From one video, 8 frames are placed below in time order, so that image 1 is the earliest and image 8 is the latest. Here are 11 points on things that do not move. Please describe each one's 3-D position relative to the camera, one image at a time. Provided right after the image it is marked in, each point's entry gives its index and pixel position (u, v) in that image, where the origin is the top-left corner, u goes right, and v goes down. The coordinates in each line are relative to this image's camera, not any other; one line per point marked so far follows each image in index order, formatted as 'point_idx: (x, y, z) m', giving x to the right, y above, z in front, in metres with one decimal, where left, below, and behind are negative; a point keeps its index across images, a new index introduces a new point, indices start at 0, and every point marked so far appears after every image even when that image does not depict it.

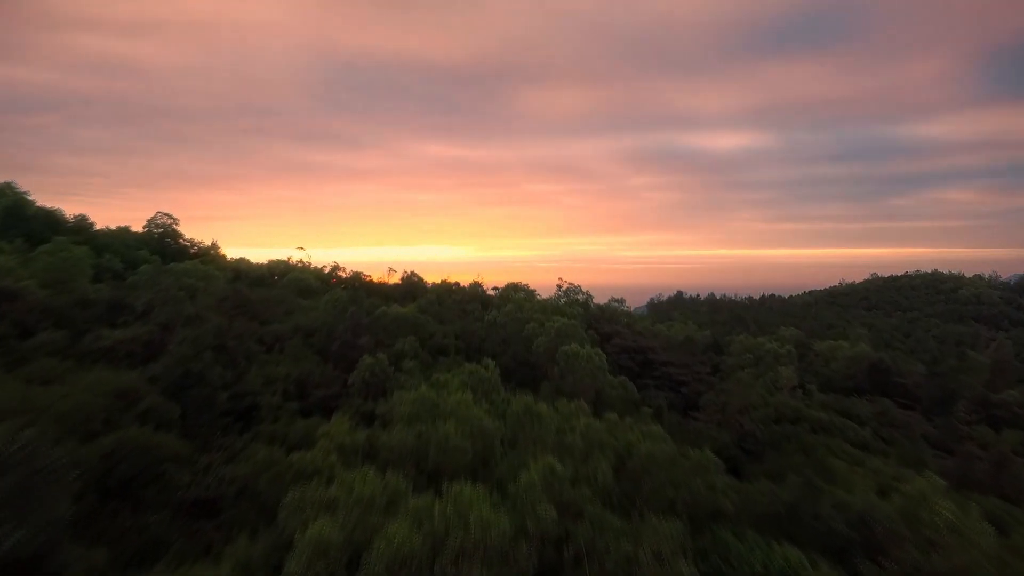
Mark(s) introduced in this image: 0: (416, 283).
0: (-3.8, +0.1, +14.0) m
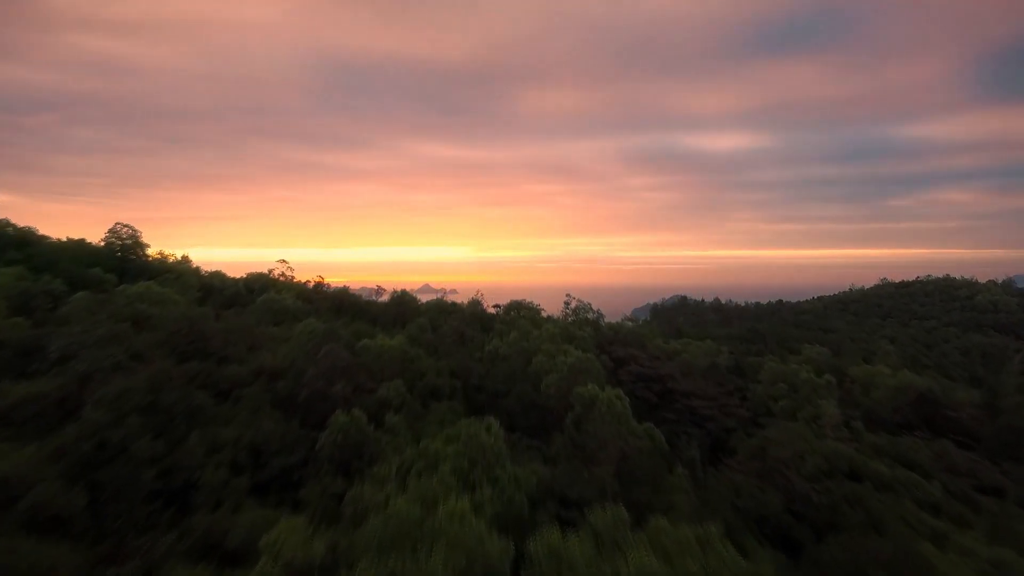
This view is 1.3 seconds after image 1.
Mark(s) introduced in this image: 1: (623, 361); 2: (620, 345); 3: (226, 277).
0: (-3.7, -0.7, +12.5) m
1: (+4.2, -2.8, +13.3) m
2: (+4.3, -2.3, +14.1) m
3: (-11.9, +0.4, +14.9) m
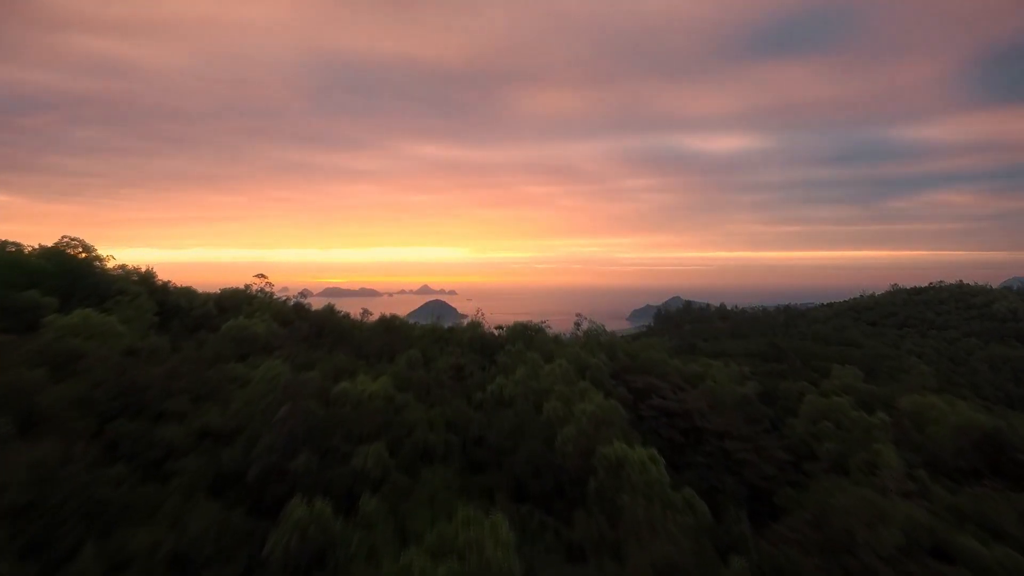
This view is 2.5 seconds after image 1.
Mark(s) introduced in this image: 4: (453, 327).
0: (-3.5, -1.4, +10.9) m
1: (+4.3, -3.5, +11.8) m
2: (+4.5, -3.0, +12.5) m
3: (-11.8, -0.3, +13.2) m
4: (-2.0, -1.5, +12.0) m
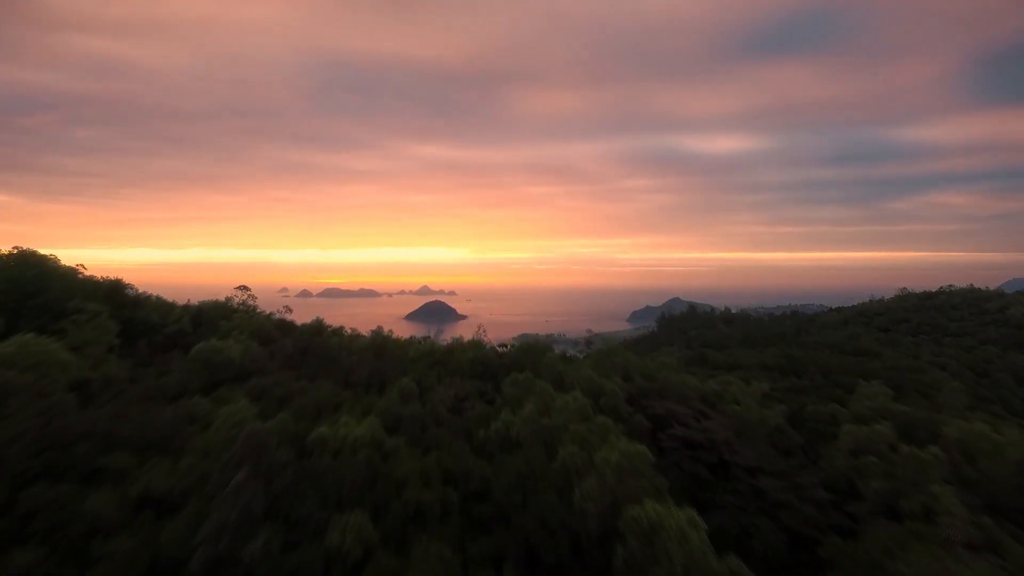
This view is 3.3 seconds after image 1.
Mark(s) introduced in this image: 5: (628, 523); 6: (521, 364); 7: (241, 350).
0: (-3.4, -1.9, +9.7) m
1: (+4.5, -4.0, +10.6) m
2: (+4.6, -3.5, +11.4) m
3: (-11.6, -0.8, +12.1) m
4: (-1.8, -2.0, +10.9) m
5: (+1.9, -3.8, +5.6) m
6: (+0.3, -2.2, +10.6) m
7: (-7.3, -1.7, +9.6) m
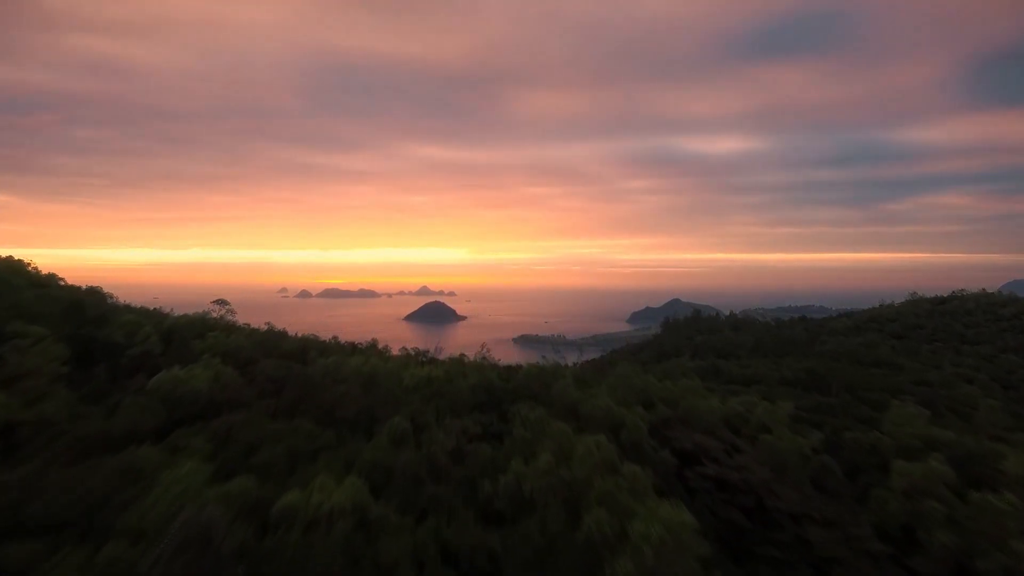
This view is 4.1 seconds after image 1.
0: (-3.1, -2.3, +8.5) m
1: (+4.7, -4.4, +9.4) m
2: (+4.8, -3.9, +10.2) m
3: (-11.4, -1.3, +10.8) m
4: (-1.6, -2.4, +9.6) m
5: (+2.1, -4.2, +4.3) m
6: (+0.5, -2.7, +9.3) m
7: (-7.1, -2.1, +8.4) m
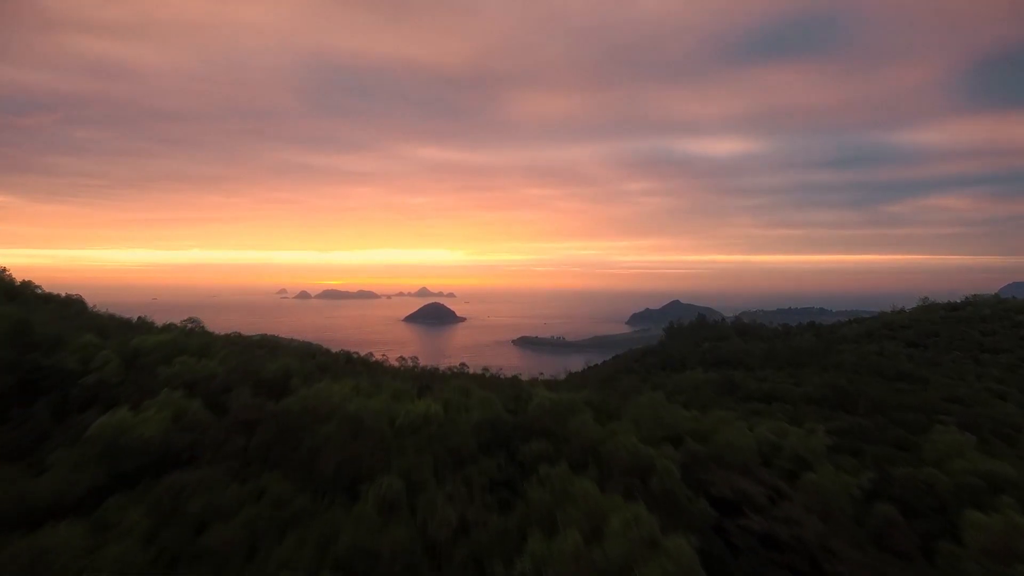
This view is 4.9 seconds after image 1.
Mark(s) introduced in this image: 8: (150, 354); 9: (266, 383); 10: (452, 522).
0: (-2.9, -2.8, +7.2) m
1: (+4.9, -5.0, +8.1) m
2: (+5.1, -4.4, +8.9) m
3: (-11.2, -1.7, +9.5) m
4: (-1.3, -2.9, +8.3) m
5: (+2.4, -4.7, +3.0) m
6: (+0.7, -3.2, +8.1) m
7: (-6.8, -2.6, +7.1) m
8: (-10.1, -1.8, +9.9) m
9: (-6.6, -2.7, +9.6) m
10: (-0.9, -3.6, +5.6) m
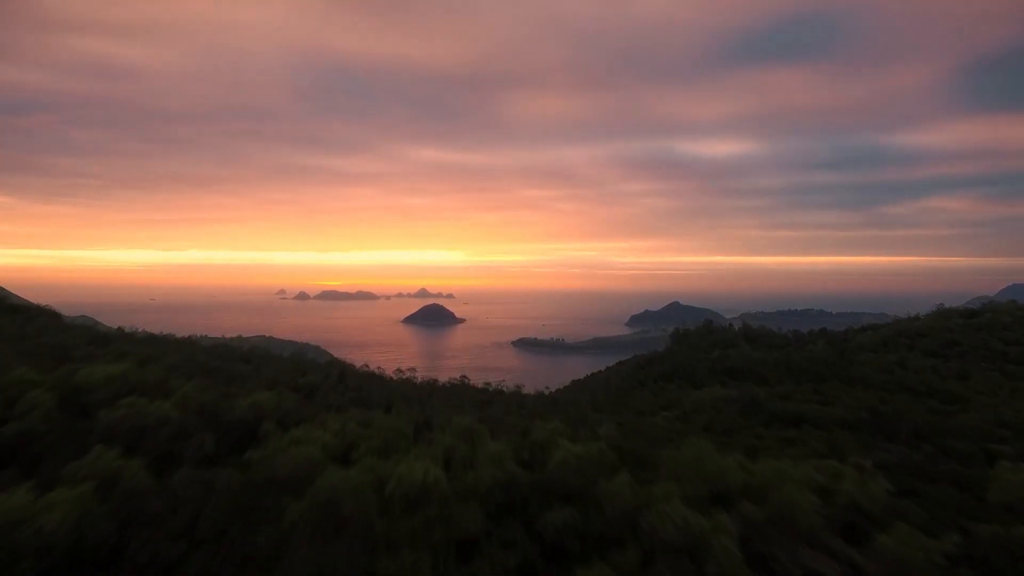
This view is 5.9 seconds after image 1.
0: (-2.5, -3.4, +5.6) m
1: (+5.3, -5.6, +6.5) m
2: (+5.4, -5.0, +7.3) m
3: (-10.8, -2.3, +7.9) m
4: (-1.0, -3.5, +6.7) m
5: (+2.7, -5.3, +1.4) m
6: (+1.1, -3.8, +6.5) m
7: (-6.5, -3.2, +5.4) m
8: (-9.7, -2.4, +8.3) m
9: (-6.3, -3.3, +8.0) m
10: (-0.6, -4.2, +4.0) m
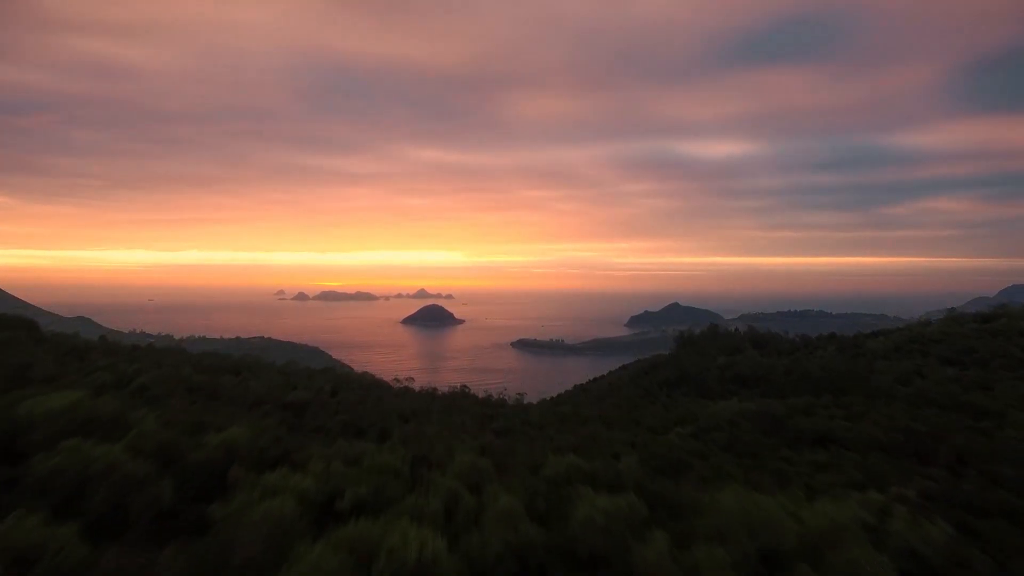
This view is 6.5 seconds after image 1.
0: (-2.3, -3.8, +4.4) m
1: (+5.5, -6.0, +5.3) m
2: (+5.7, -5.5, +6.1) m
3: (-10.6, -2.7, +6.6) m
4: (-0.7, -4.0, +5.5) m
5: (+3.0, -5.7, +0.2) m
6: (+1.3, -4.2, +5.3) m
7: (-6.3, -3.6, +4.2) m
8: (-9.5, -2.8, +7.0) m
9: (-6.1, -3.7, +6.7) m
10: (-0.3, -4.6, +2.8) m
